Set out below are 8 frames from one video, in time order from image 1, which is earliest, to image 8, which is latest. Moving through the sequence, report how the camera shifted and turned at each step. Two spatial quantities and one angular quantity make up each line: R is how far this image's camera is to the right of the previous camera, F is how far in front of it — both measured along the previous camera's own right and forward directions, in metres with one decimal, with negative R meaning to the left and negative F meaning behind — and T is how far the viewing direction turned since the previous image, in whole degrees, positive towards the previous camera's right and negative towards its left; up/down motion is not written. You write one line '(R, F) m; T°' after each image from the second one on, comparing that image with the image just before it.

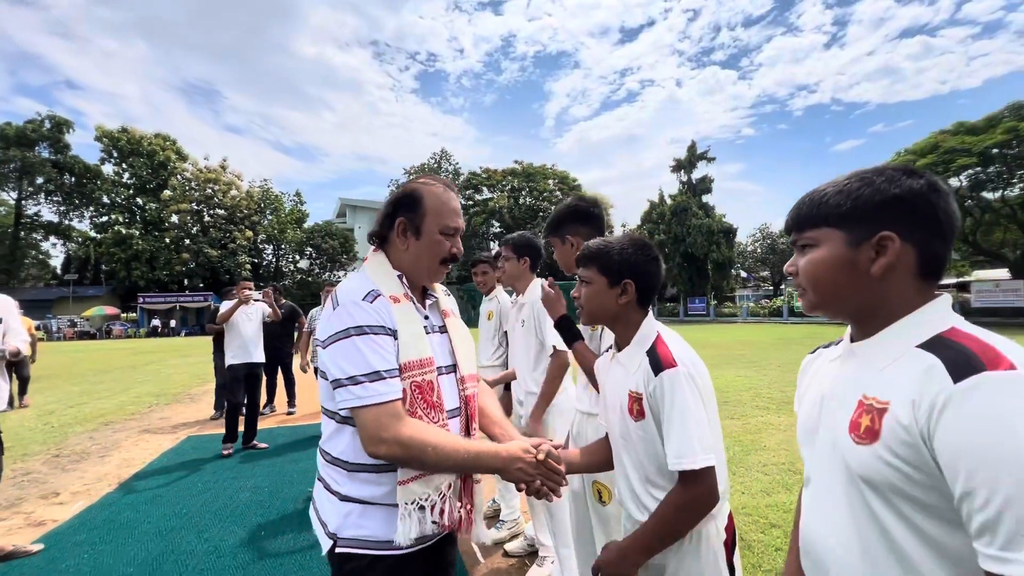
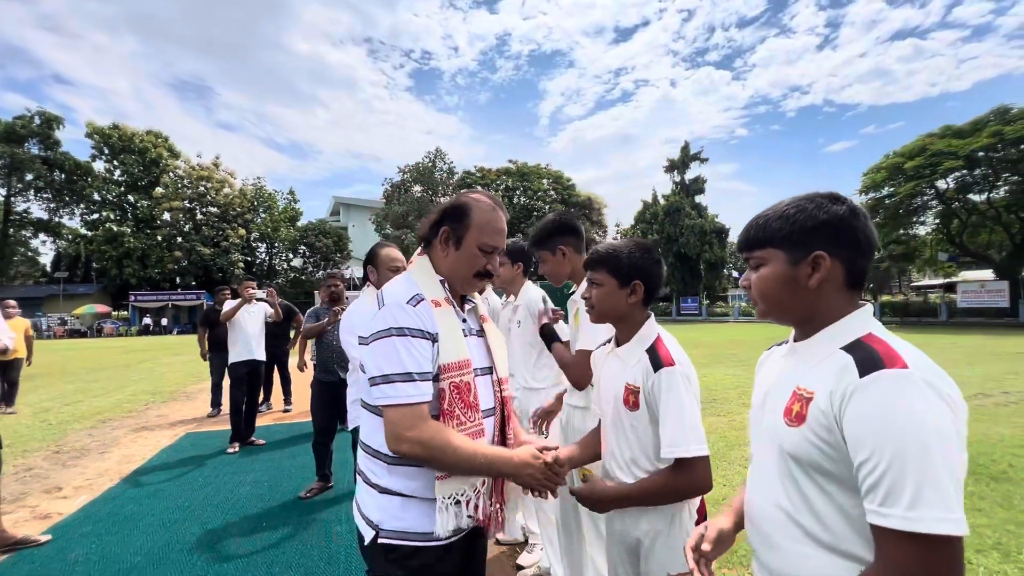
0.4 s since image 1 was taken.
(0.0, -0.2) m; +1°
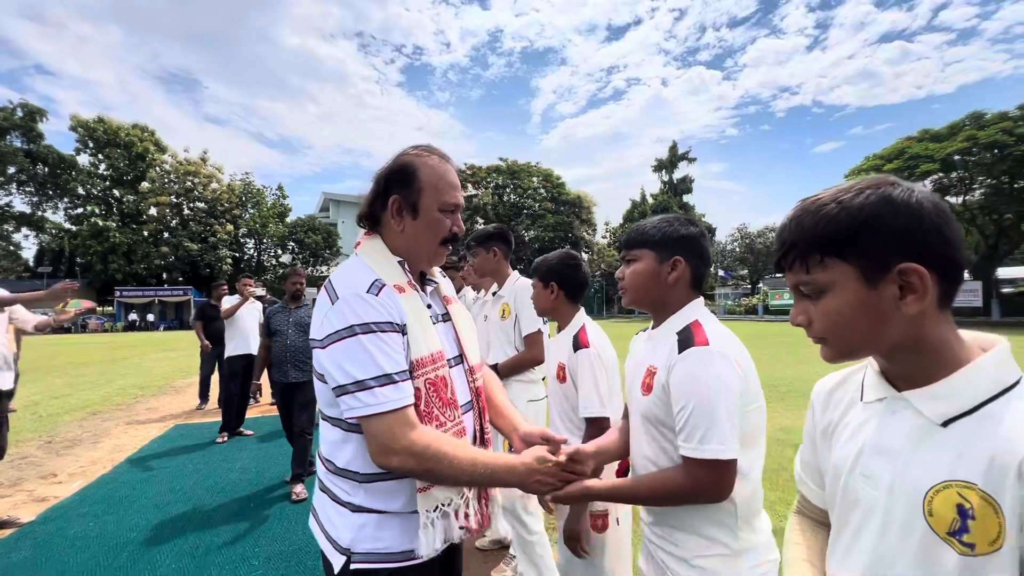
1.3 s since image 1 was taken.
(+0.1, -0.3) m; +1°
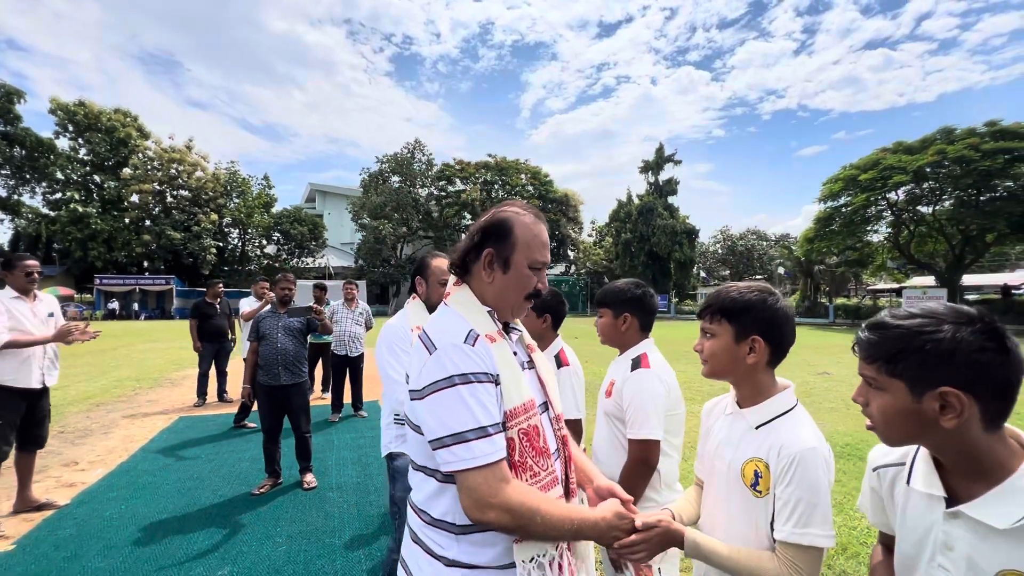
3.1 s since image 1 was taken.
(-0.1, -0.5) m; +2°
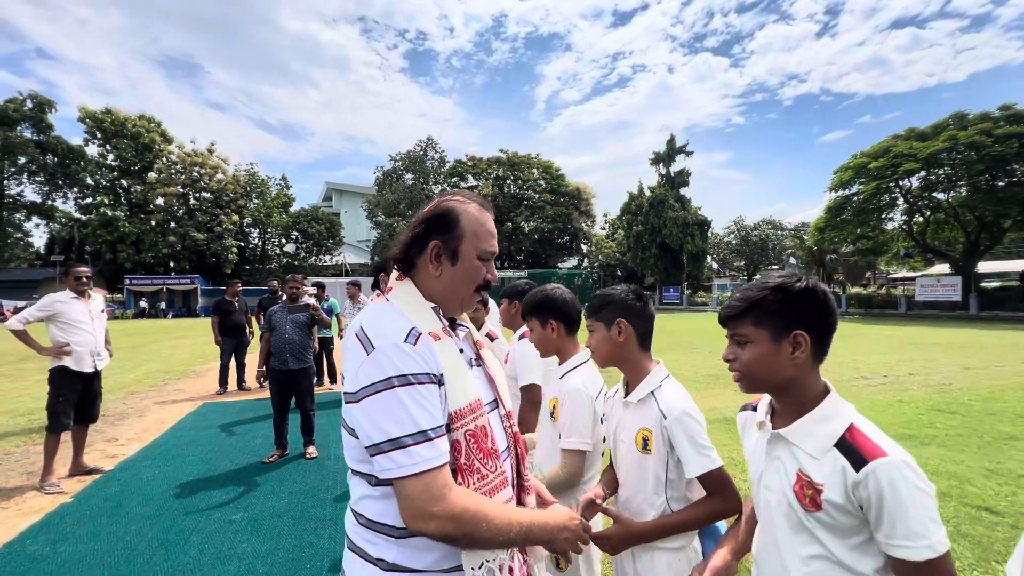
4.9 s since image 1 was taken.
(+0.5, -0.7) m; -2°
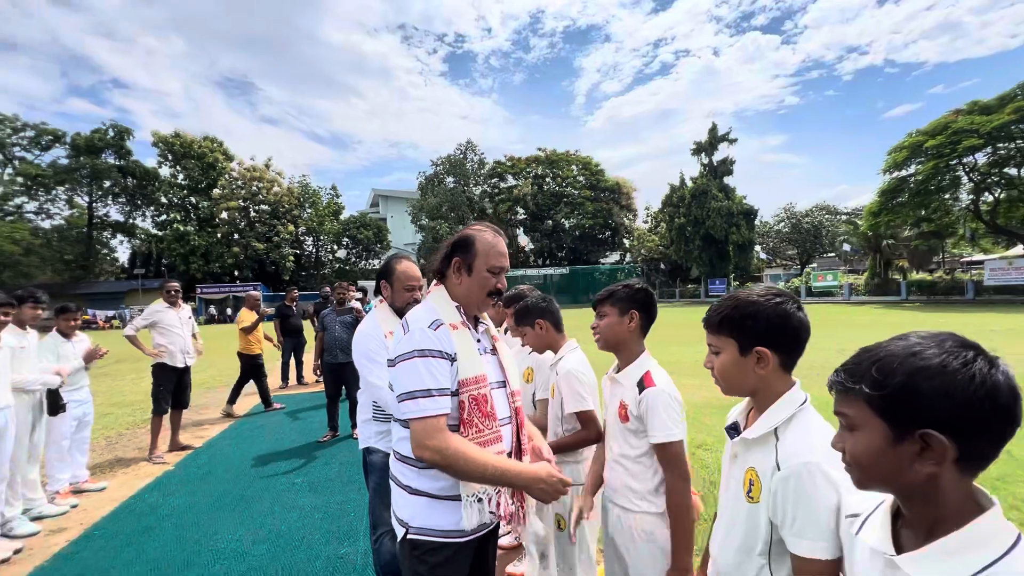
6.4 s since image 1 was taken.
(+0.4, -0.7) m; -5°
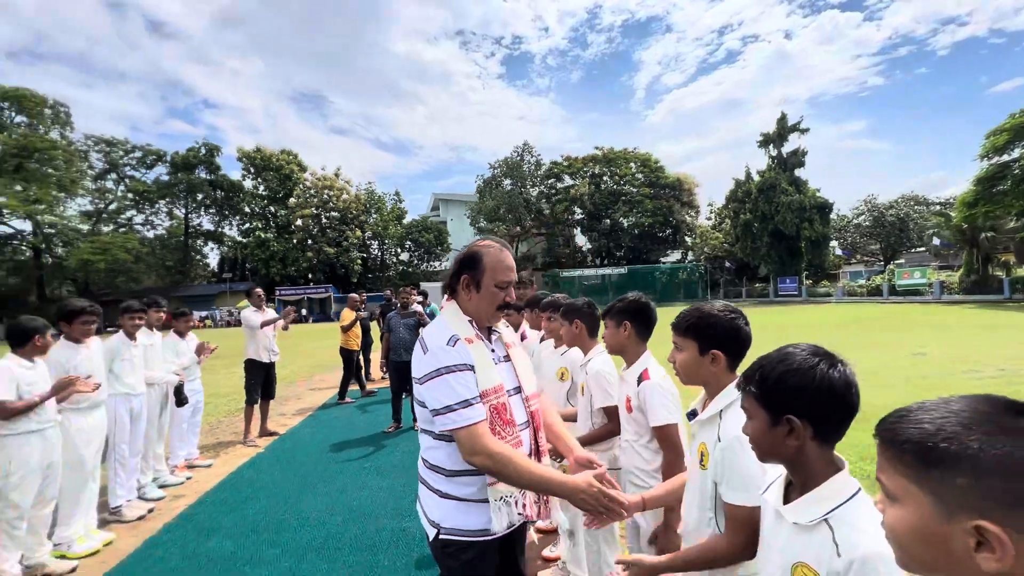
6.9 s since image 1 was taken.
(+0.2, -0.4) m; -6°
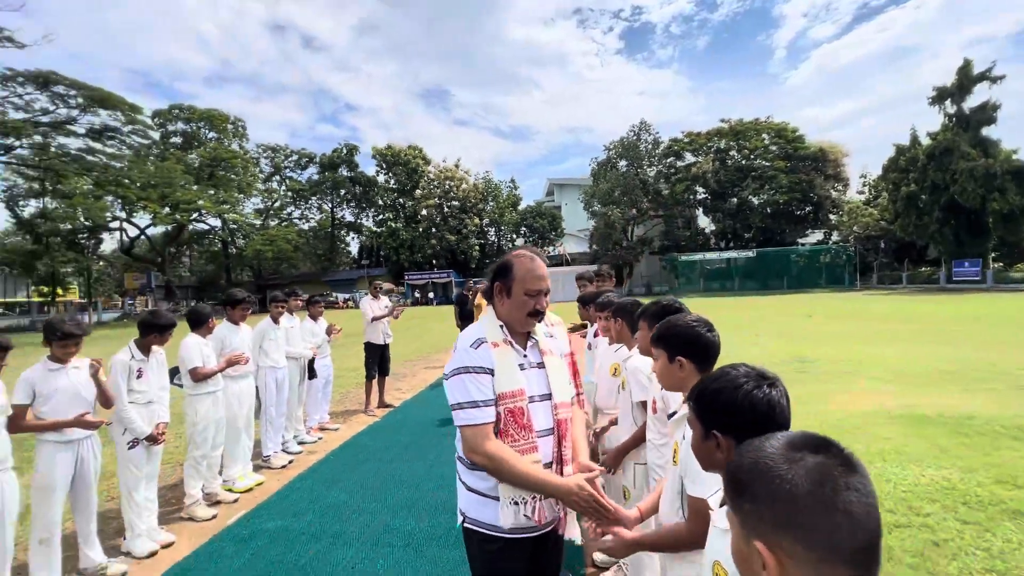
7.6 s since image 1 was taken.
(+1.3, -0.6) m; -14°
